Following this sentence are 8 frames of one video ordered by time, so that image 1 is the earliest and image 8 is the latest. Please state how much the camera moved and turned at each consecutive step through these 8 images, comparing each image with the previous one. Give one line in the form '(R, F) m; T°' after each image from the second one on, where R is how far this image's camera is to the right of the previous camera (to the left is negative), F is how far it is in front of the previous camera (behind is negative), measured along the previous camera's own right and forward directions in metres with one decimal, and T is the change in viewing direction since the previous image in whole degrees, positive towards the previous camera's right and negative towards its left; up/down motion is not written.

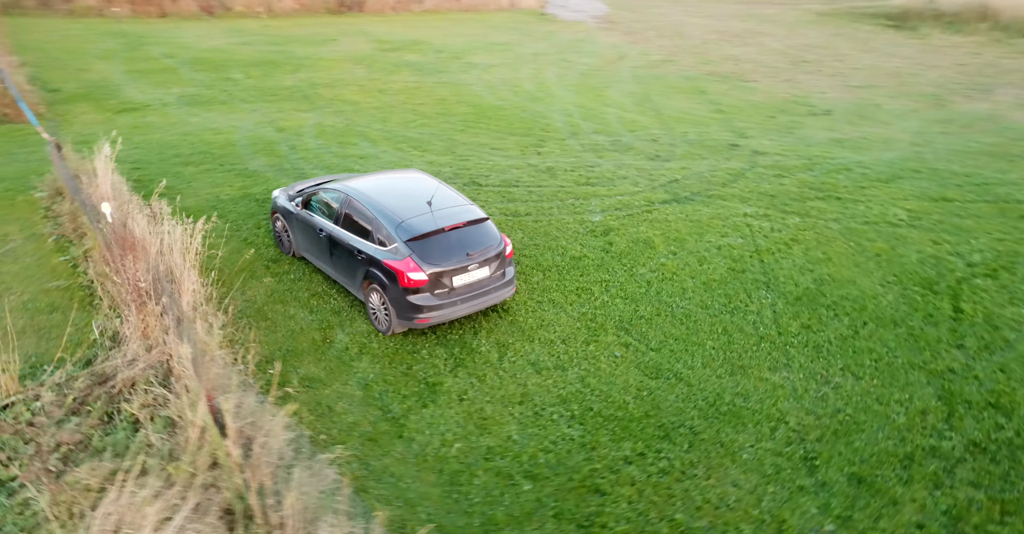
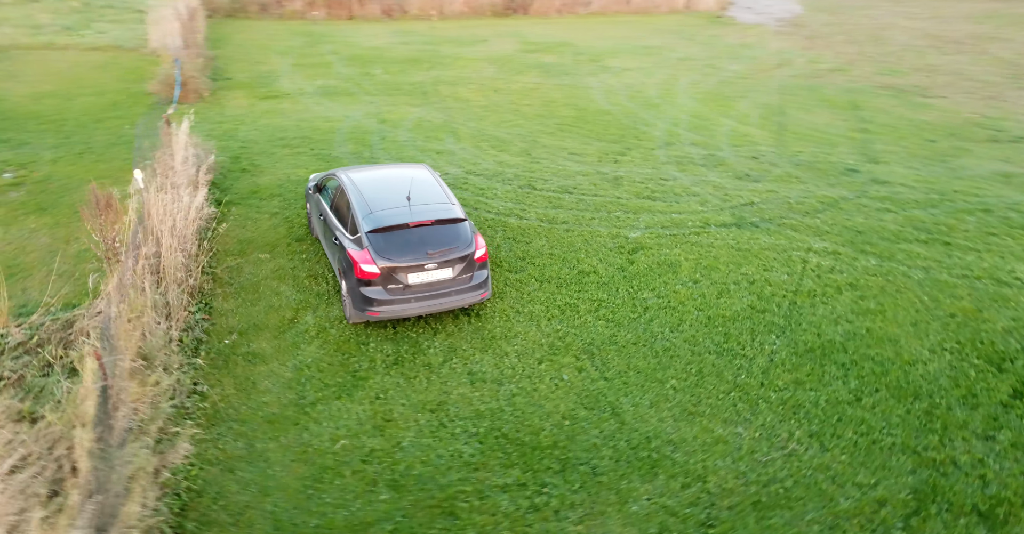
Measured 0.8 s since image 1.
(+1.5, +0.4) m; -13°
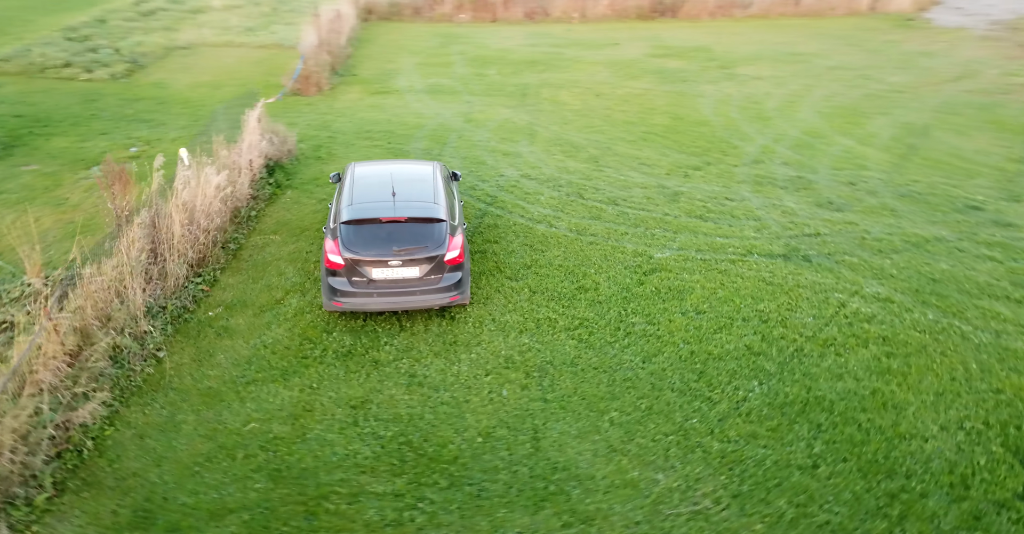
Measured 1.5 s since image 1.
(+1.3, +0.2) m; -11°
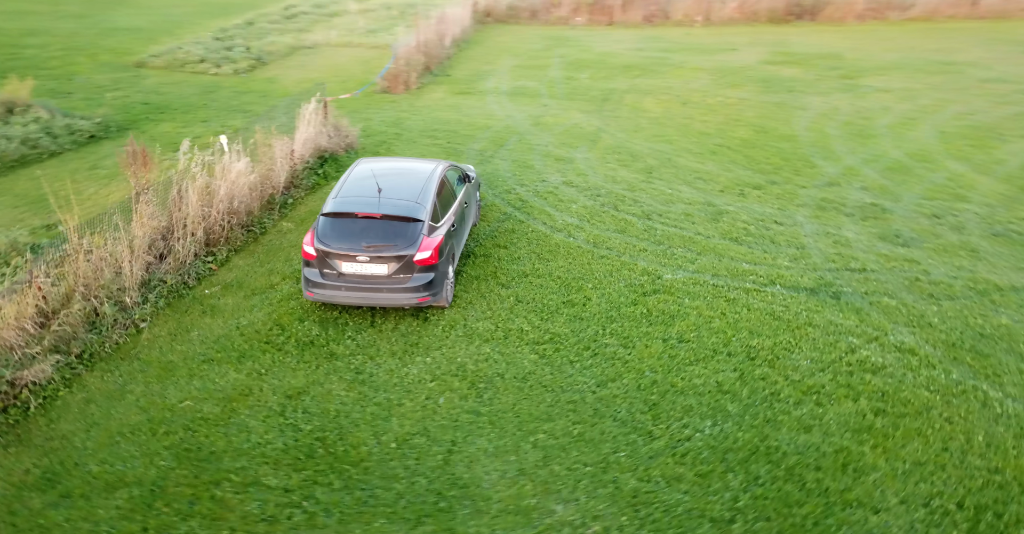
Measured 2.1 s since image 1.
(+1.2, +0.1) m; -10°
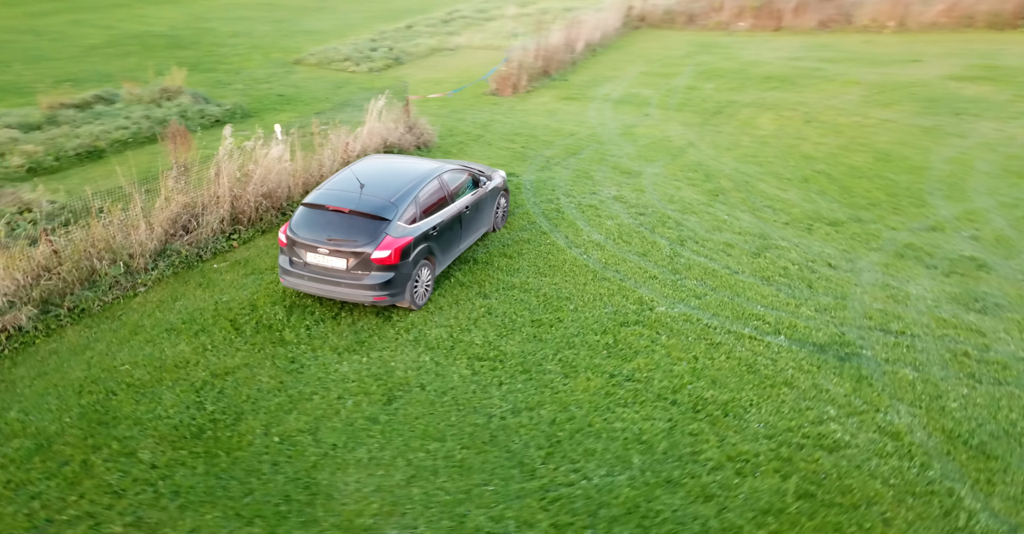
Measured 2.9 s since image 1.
(+1.7, +0.2) m; -13°
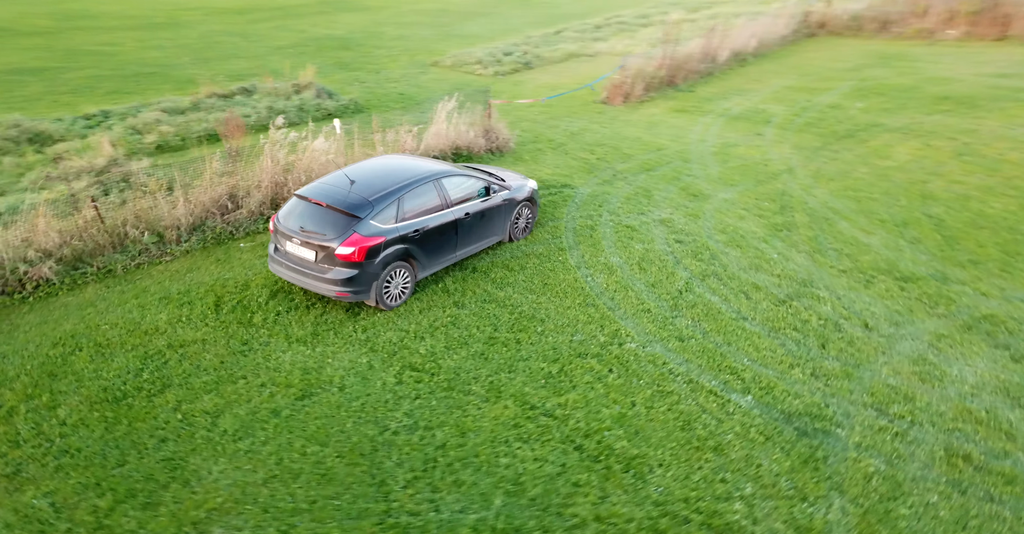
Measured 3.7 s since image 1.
(+1.8, +0.2) m; -13°
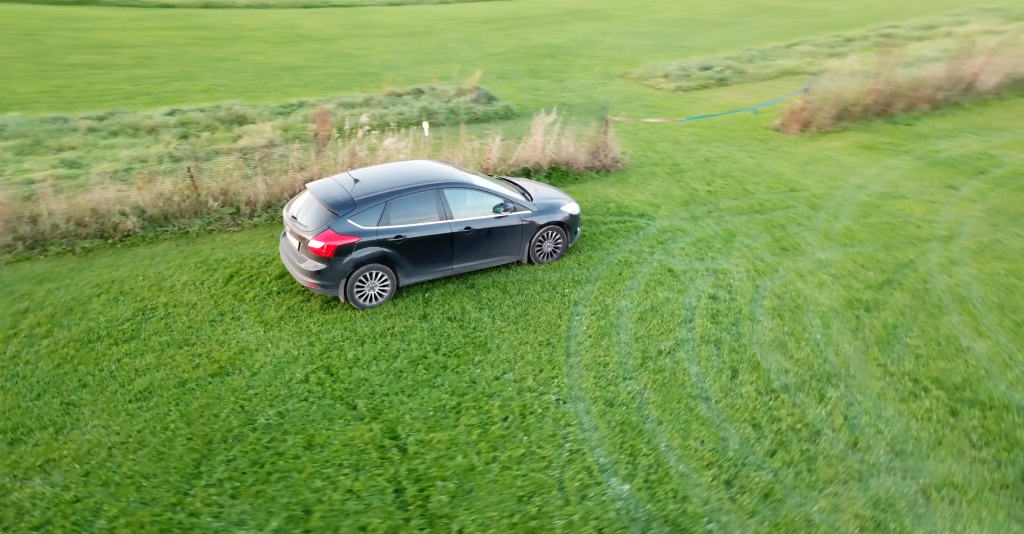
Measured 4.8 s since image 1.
(+2.7, +0.5) m; -19°
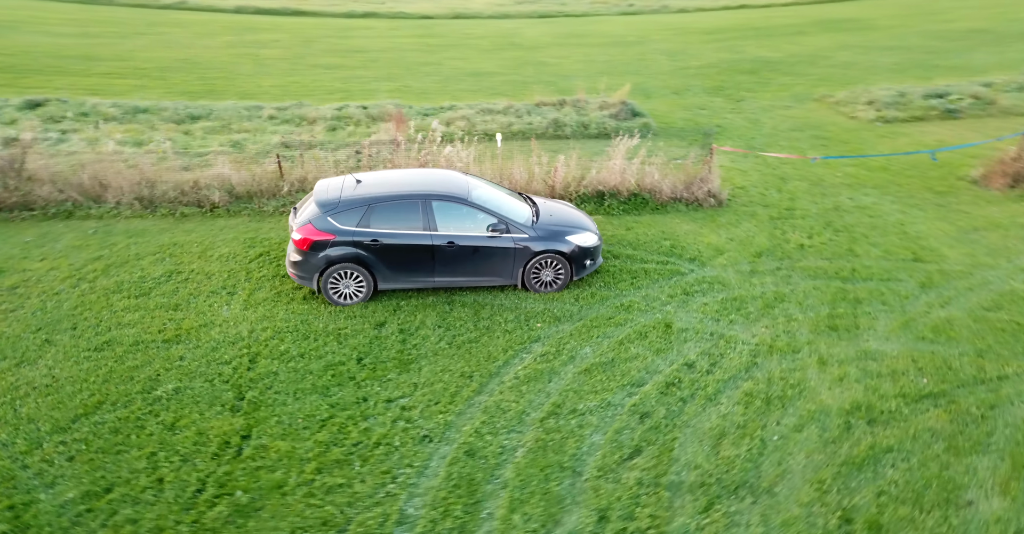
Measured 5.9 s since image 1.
(+3.0, +0.4) m; -19°
